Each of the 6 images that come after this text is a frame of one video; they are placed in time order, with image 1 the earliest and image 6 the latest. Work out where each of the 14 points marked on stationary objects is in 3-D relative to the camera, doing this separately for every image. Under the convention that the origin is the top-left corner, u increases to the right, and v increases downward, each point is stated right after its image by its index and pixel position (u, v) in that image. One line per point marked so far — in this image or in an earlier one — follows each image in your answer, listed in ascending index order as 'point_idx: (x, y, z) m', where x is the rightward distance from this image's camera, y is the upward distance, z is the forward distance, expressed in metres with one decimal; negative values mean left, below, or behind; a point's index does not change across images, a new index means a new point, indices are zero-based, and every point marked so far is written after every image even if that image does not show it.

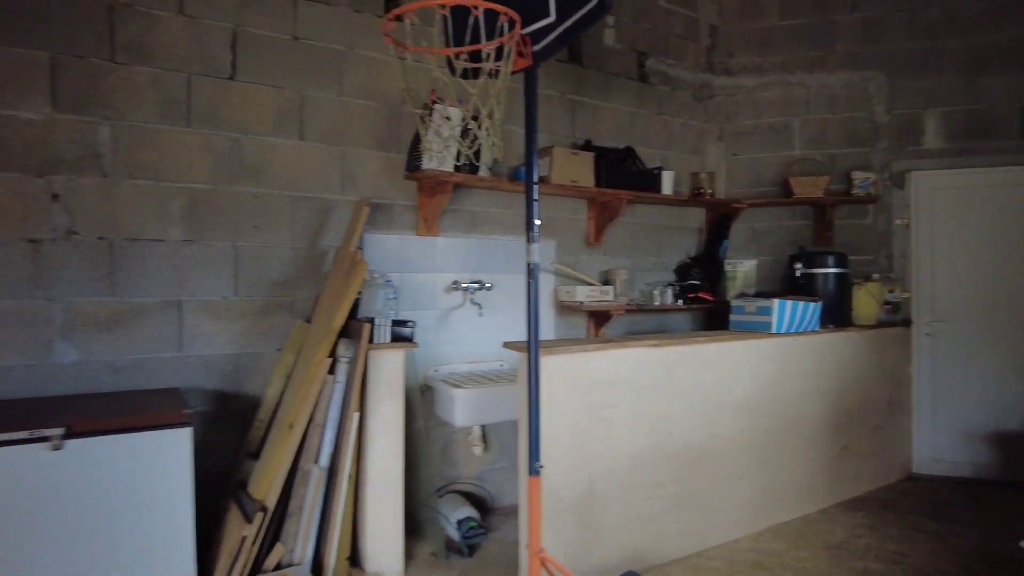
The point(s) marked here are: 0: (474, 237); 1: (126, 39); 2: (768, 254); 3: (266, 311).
0: (-0.2, +0.2, +3.1) m
1: (-1.4, +0.9, +2.4) m
2: (+1.6, +0.2, +4.1) m
3: (-1.0, -0.1, +2.7) m
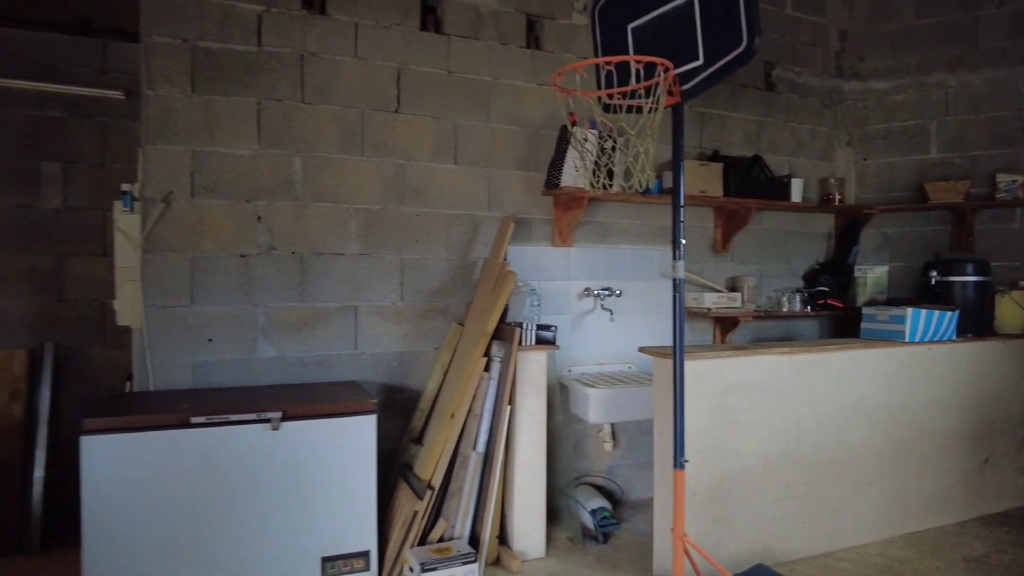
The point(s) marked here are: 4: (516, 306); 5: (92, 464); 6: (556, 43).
0: (+0.5, +0.2, +3.4) m
1: (-0.8, +0.9, +2.8) m
2: (+2.4, +0.2, +4.0) m
3: (-0.4, -0.1, +3.0) m
4: (0.0, -0.1, +3.0) m
5: (-1.3, -0.5, +2.0) m
6: (+0.2, +1.2, +3.3) m
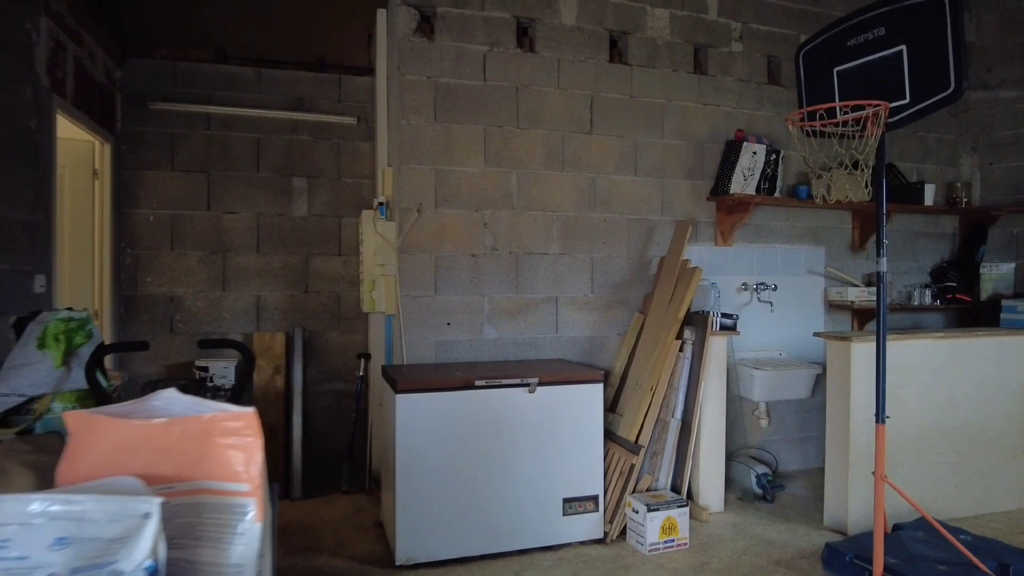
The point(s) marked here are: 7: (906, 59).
0: (+1.5, +0.2, +3.8) m
1: (+0.1, +0.9, +3.4) m
2: (+3.4, +0.2, +4.3) m
3: (+0.5, -0.1, +3.6) m
4: (+1.0, 0.0, +3.5) m
5: (-0.4, -0.5, +2.6) m
6: (+1.2, +1.3, +3.8) m
7: (+1.4, +0.8, +2.3) m
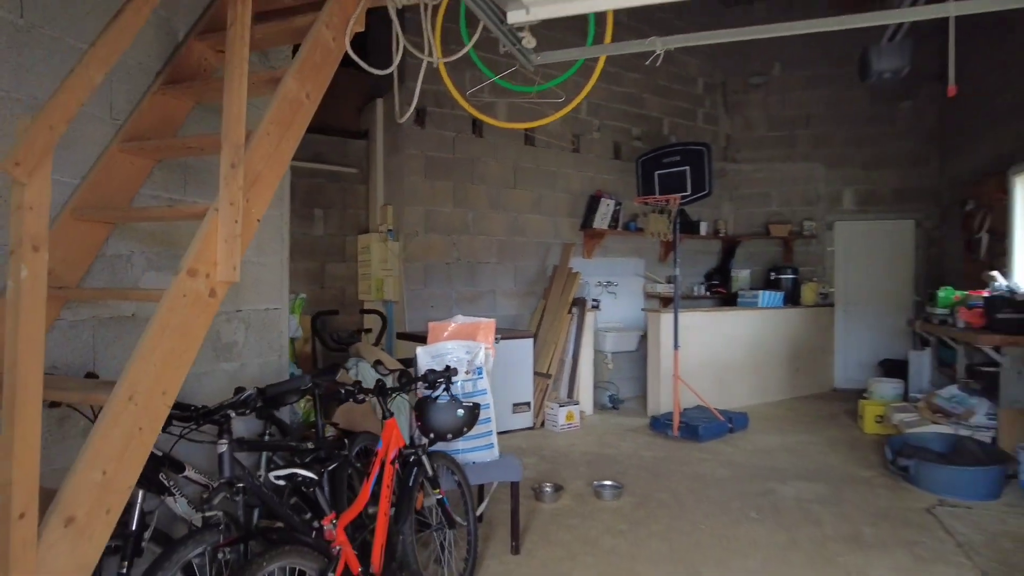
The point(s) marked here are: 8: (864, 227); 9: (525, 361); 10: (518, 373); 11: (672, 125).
0: (+0.9, +0.3, +6.2) m
1: (-0.3, +1.0, +5.4) m
2: (+2.7, +0.2, +7.2) m
3: (+0.1, -0.1, +5.7) m
4: (+0.6, 0.0, +5.7) m
5: (-0.6, -0.5, +4.5) m
6: (+0.7, +1.3, +6.1) m
7: (+1.3, +0.8, +4.7) m
8: (+3.7, +0.6, +6.9) m
9: (+0.1, -0.6, +4.9) m
10: (0.0, -0.6, +4.9) m
11: (+1.6, +1.7, +6.8) m
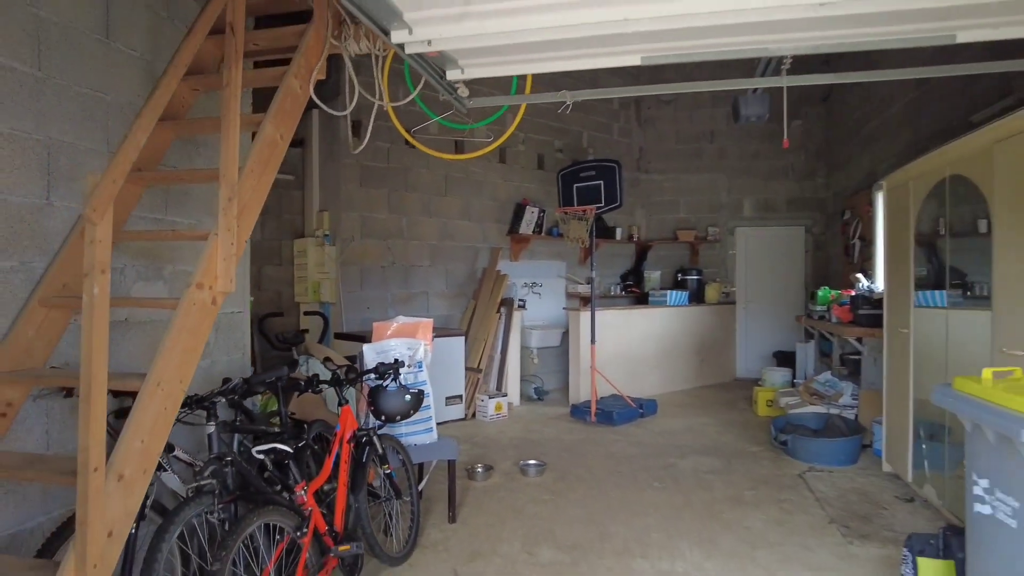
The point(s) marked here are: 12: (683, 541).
0: (+0.2, +0.3, +6.7) m
1: (-0.9, +0.9, +5.8) m
2: (+1.9, +0.2, +7.9) m
3: (-0.5, -0.1, +6.1) m
4: (-0.1, 0.0, +6.2) m
5: (-1.1, -0.5, +4.9) m
6: (0.0, +1.3, +6.5) m
7: (+0.7, +0.8, +5.2) m
8: (+2.9, +0.7, +7.7) m
9: (-0.5, -0.6, +5.3) m
10: (-0.5, -0.7, +5.3) m
11: (+0.9, +1.7, +7.3) m
12: (+0.8, -1.2, +3.0) m
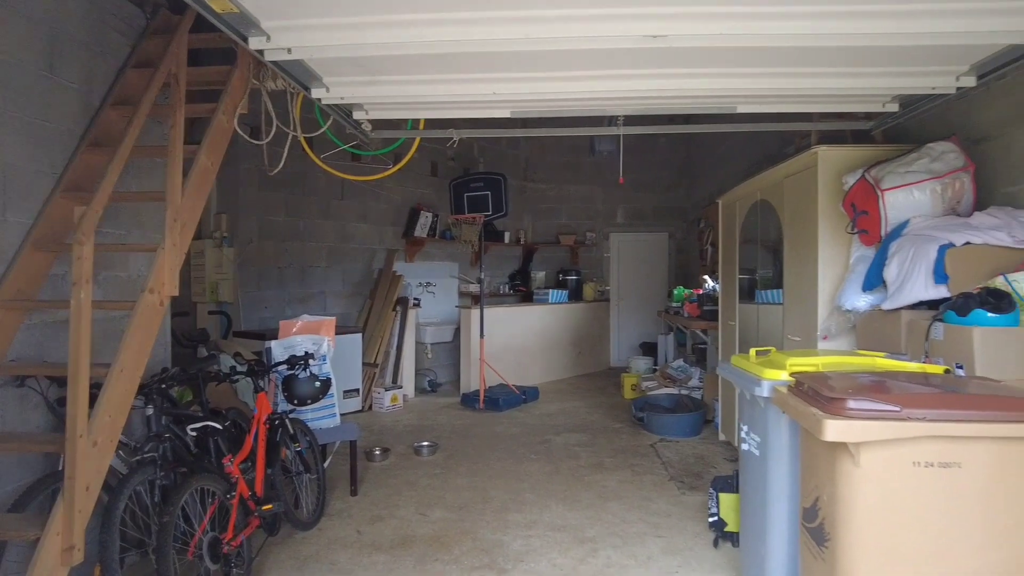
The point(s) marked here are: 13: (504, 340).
0: (-0.9, +0.3, +7.2) m
1: (-1.9, +0.9, +6.1) m
2: (+0.5, +0.3, +8.6) m
3: (-1.6, -0.1, +6.5) m
4: (-1.2, 0.0, +6.6) m
5: (-1.9, -0.5, +5.1) m
6: (-1.1, +1.3, +7.0) m
7: (-0.2, +0.8, +5.8) m
8: (+1.6, +0.7, +8.6) m
9: (-1.4, -0.6, +5.7) m
10: (-1.4, -0.7, +5.7) m
11: (-0.4, +1.7, +7.9) m
12: (+0.2, -1.2, +3.6) m
13: (-0.1, -0.6, +6.8) m
